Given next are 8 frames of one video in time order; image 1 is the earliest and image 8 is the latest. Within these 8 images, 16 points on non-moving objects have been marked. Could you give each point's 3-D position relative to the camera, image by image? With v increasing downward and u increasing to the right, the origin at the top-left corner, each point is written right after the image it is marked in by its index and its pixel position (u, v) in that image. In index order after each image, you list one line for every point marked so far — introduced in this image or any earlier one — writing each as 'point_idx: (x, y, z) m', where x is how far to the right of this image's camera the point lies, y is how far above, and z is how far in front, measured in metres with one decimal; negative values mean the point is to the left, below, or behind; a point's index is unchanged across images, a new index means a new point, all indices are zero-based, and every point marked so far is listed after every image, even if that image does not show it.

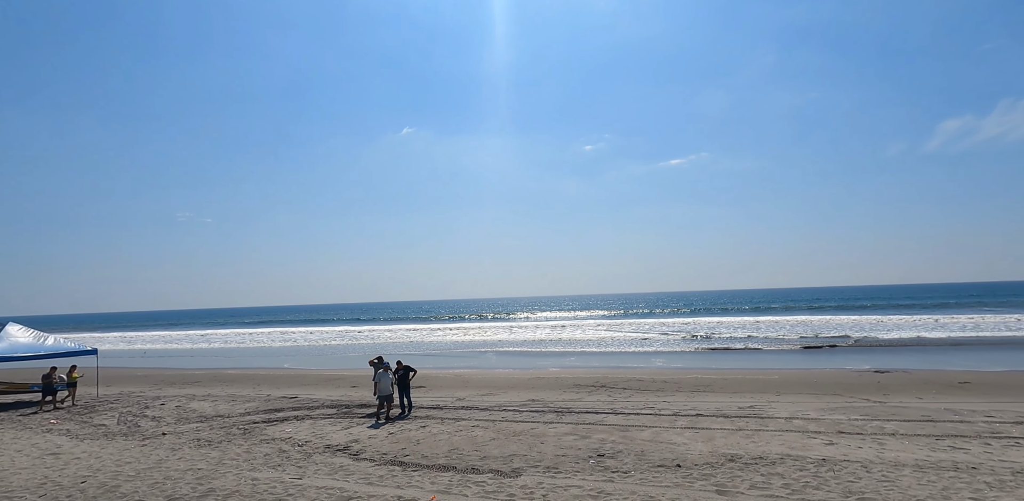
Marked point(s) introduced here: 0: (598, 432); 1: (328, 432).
0: (+1.3, -2.7, +7.9) m
1: (-3.4, -3.3, +9.9) m
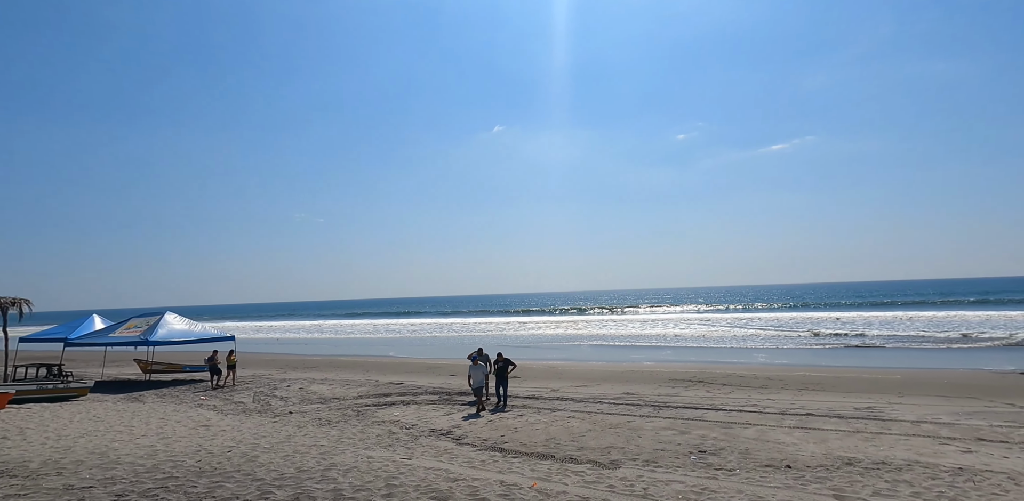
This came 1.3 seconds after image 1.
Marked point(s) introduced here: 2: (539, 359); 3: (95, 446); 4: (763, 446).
0: (+2.7, -2.5, +7.7) m
1: (-1.5, -3.2, +10.5) m
2: (+1.0, -4.0, +19.8) m
3: (-6.6, -3.1, +8.6) m
4: (+3.1, -2.4, +6.7) m
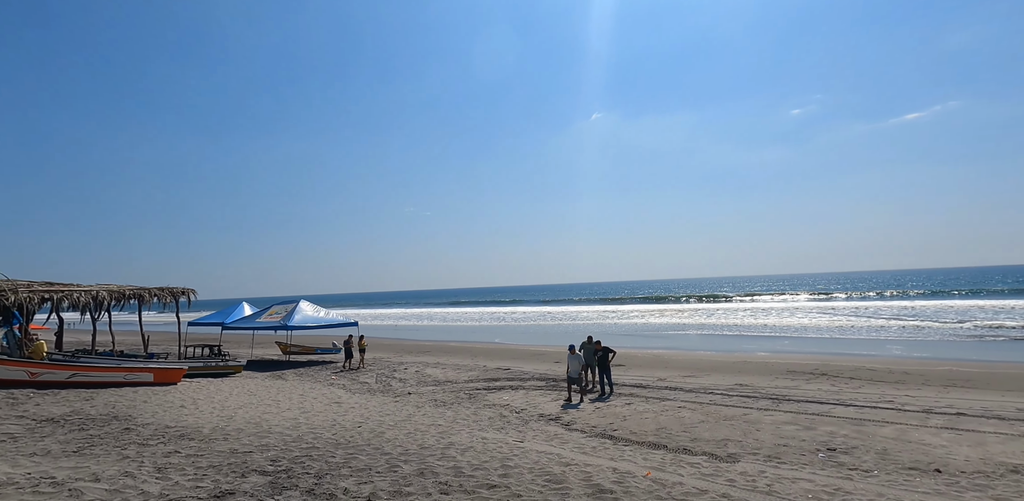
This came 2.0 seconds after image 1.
0: (+4.2, -2.3, +7.2) m
1: (+0.5, -3.0, +10.7) m
2: (+4.8, -3.5, +19.4) m
3: (-4.7, -3.0, +9.7) m
4: (+4.5, -2.2, +6.1) m
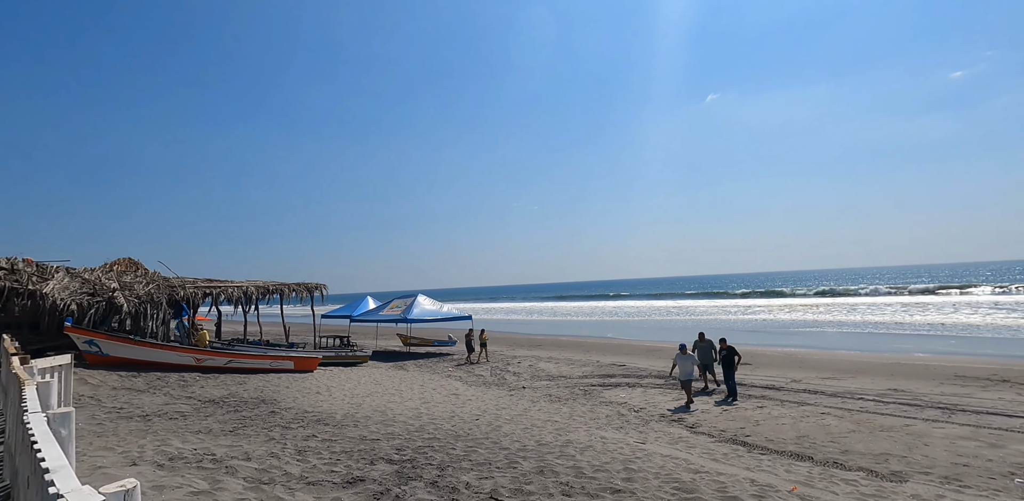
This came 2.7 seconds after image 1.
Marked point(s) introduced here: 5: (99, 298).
0: (+5.6, -2.1, +6.0) m
1: (+2.8, -2.8, +10.2) m
2: (+8.6, -3.1, +17.9) m
3: (-2.6, -3.0, +10.3) m
4: (+5.7, -2.1, +4.9) m
5: (-10.8, -1.3, +14.2) m
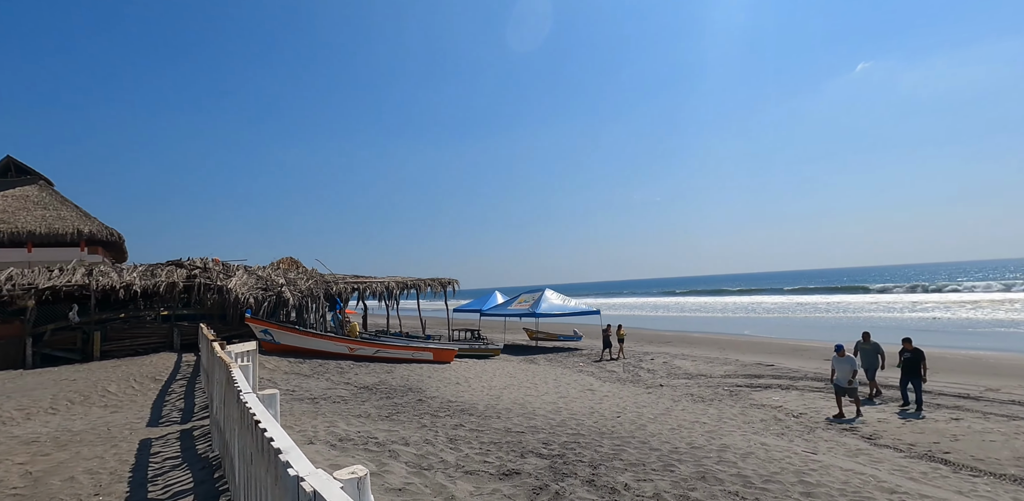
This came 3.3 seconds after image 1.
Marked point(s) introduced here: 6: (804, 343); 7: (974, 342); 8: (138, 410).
0: (+7.1, -1.9, +4.5) m
1: (+5.2, -2.6, +9.1) m
2: (+12.7, -2.8, +15.4) m
3: (0.0, -2.9, +10.4) m
4: (+6.9, -1.9, +3.4) m
5: (-7.2, -1.3, +16.0) m
6: (+10.5, -3.4, +19.5) m
7: (+13.7, -2.7, +16.0) m
8: (-5.6, -2.4, +8.0) m
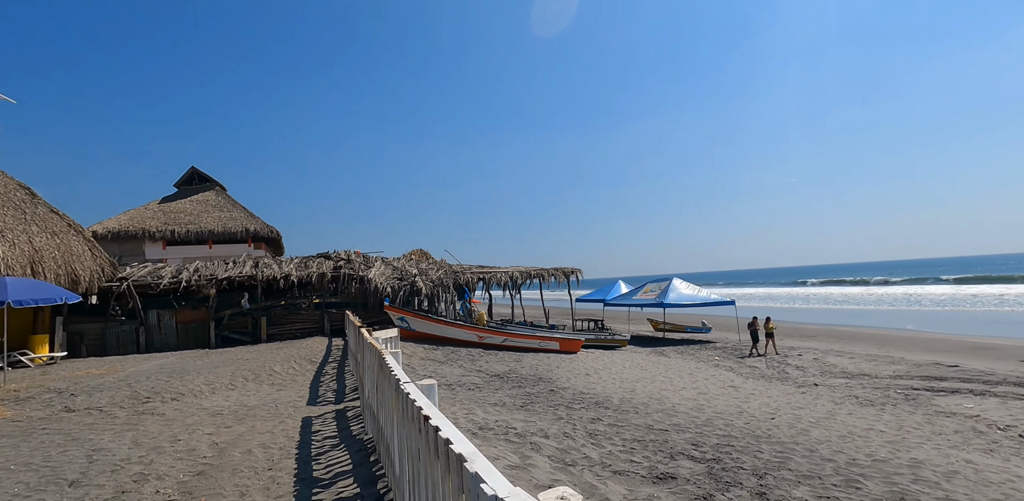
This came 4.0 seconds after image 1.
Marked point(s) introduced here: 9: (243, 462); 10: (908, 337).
0: (+8.1, -1.7, +2.5) m
1: (+7.3, -2.4, +7.5) m
2: (+15.9, -2.2, +12.0) m
3: (+2.5, -2.6, +9.9) m
4: (+7.7, -1.7, +1.5) m
5: (-3.3, -1.0, +16.9) m
6: (+14.8, -2.8, +16.5) m
7: (+17.1, -2.2, +12.4) m
8: (-3.5, -2.3, +8.8) m
9: (-2.4, -1.9, +4.7) m
10: (+13.4, -2.9, +18.3) m
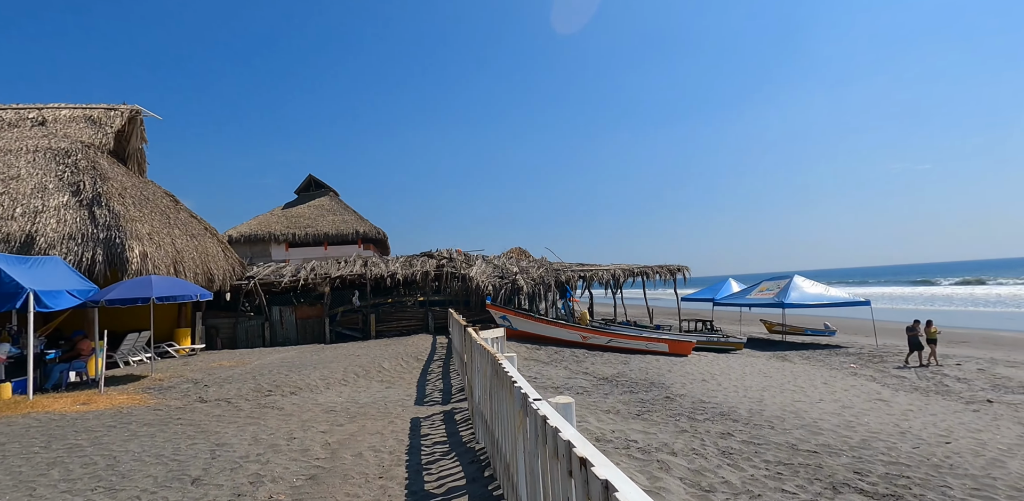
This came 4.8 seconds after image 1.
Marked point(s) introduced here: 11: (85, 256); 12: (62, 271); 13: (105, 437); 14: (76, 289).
0: (+8.6, -1.6, +0.6) m
1: (+8.7, -2.2, +5.6) m
2: (+18.0, -2.0, +8.5) m
3: (+4.4, -2.5, +8.8) m
4: (+8.0, -1.5, -0.3) m
5: (-0.2, -0.9, +16.7) m
6: (+17.6, -2.5, +13.2) m
7: (+19.2, -1.9, +8.7) m
8: (-1.7, -2.2, +8.7) m
9: (-1.3, -1.8, +4.6) m
10: (+16.6, -2.7, +15.2) m
11: (-8.2, -0.1, +10.3) m
12: (-7.8, -0.4, +9.3) m
13: (-4.2, -2.0, +5.6) m
14: (-7.3, -0.7, +9.0) m
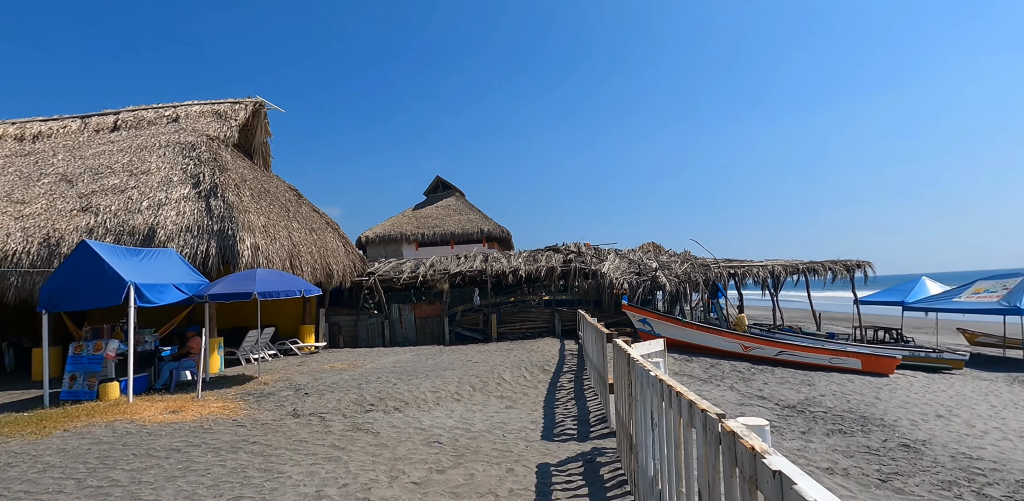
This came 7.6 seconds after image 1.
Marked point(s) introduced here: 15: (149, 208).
0: (+8.4, -1.3, -3.4) m
1: (+9.7, -1.9, +1.5) m
2: (+19.4, -1.6, +2.2) m
3: (+6.2, -2.3, +5.6) m
4: (+7.7, -1.3, -4.2) m
5: (+3.5, -0.7, +14.3) m
6: (+20.0, -2.2, +6.8) m
7: (+20.6, -1.5, +2.1) m
8: (+0.3, -2.0, +6.9) m
9: (-0.3, -1.6, +2.7) m
10: (+19.6, -2.3, +9.0) m
11: (-5.7, 0.0, +9.9) m
12: (-5.5, -0.2, +8.8) m
13: (-2.9, -1.8, +4.4) m
14: (-5.2, -0.5, +8.4) m
15: (-6.9, +0.8, +10.3) m
